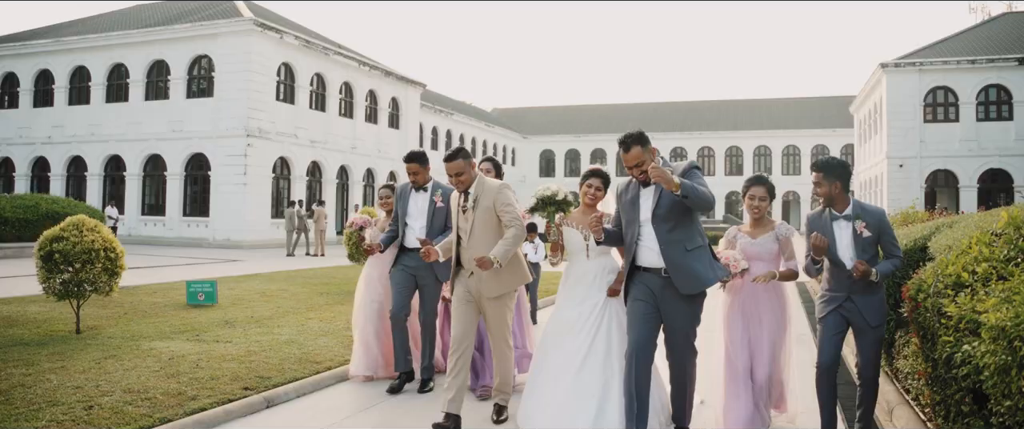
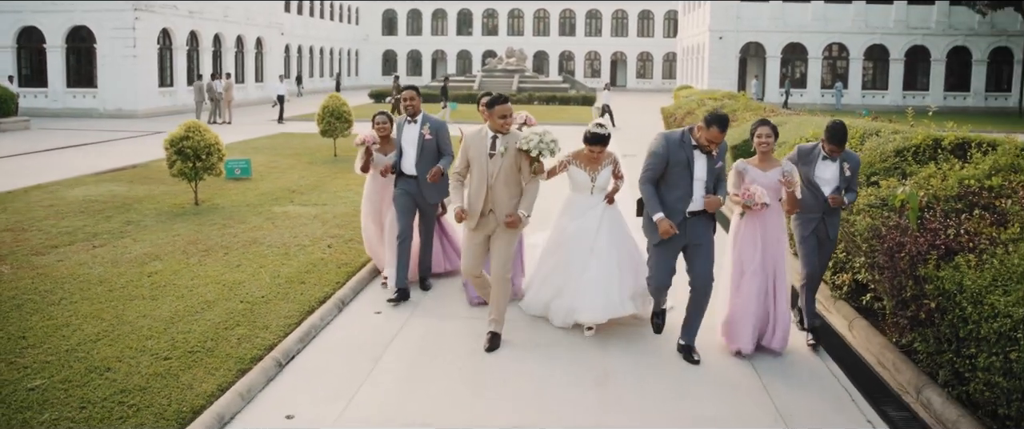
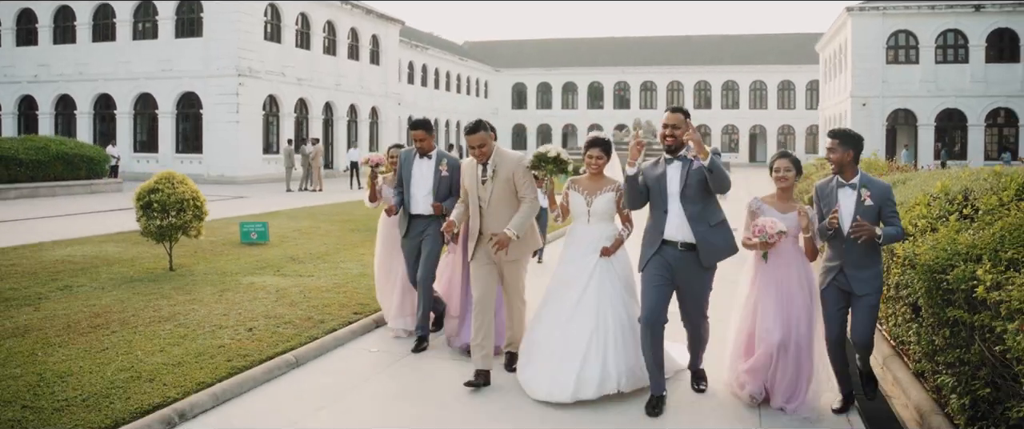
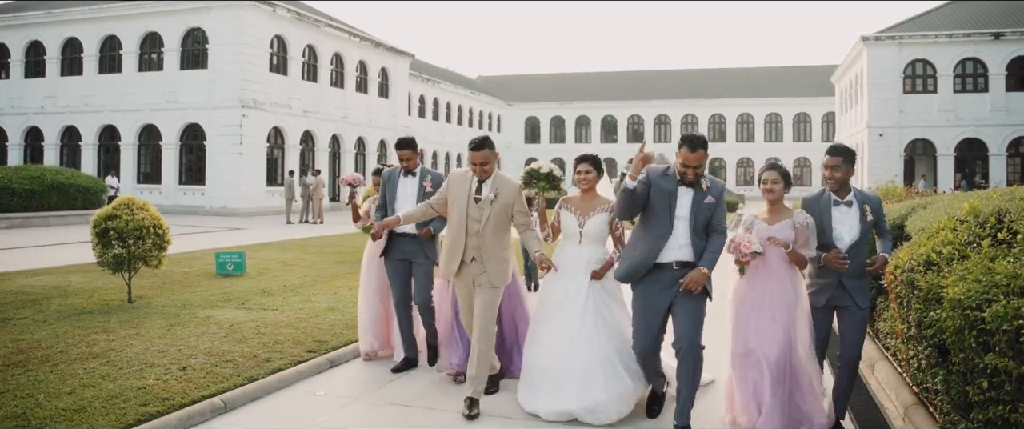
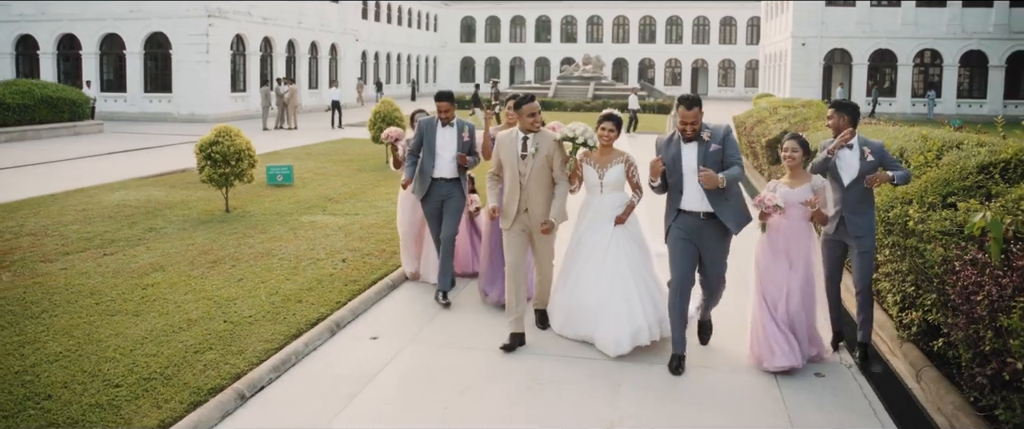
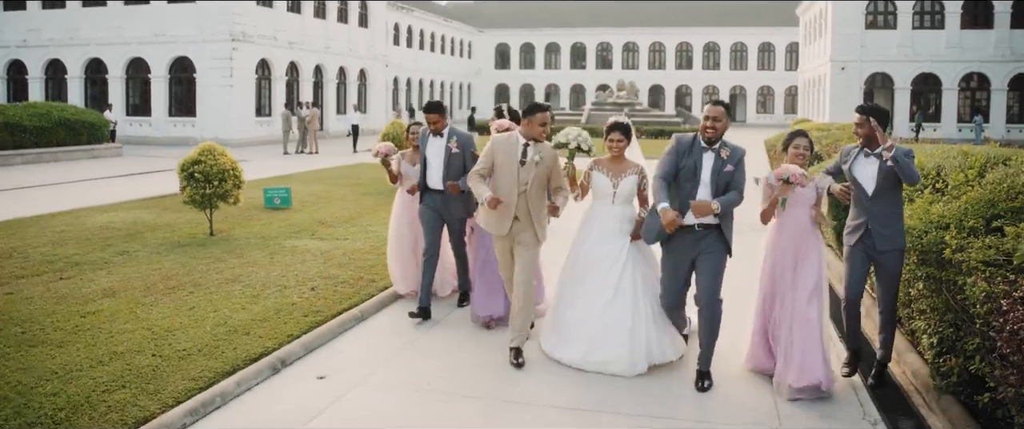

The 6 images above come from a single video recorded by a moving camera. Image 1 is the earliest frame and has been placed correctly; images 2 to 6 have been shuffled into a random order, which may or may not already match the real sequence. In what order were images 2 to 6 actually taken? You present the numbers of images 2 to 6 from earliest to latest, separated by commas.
4, 3, 6, 5, 2
